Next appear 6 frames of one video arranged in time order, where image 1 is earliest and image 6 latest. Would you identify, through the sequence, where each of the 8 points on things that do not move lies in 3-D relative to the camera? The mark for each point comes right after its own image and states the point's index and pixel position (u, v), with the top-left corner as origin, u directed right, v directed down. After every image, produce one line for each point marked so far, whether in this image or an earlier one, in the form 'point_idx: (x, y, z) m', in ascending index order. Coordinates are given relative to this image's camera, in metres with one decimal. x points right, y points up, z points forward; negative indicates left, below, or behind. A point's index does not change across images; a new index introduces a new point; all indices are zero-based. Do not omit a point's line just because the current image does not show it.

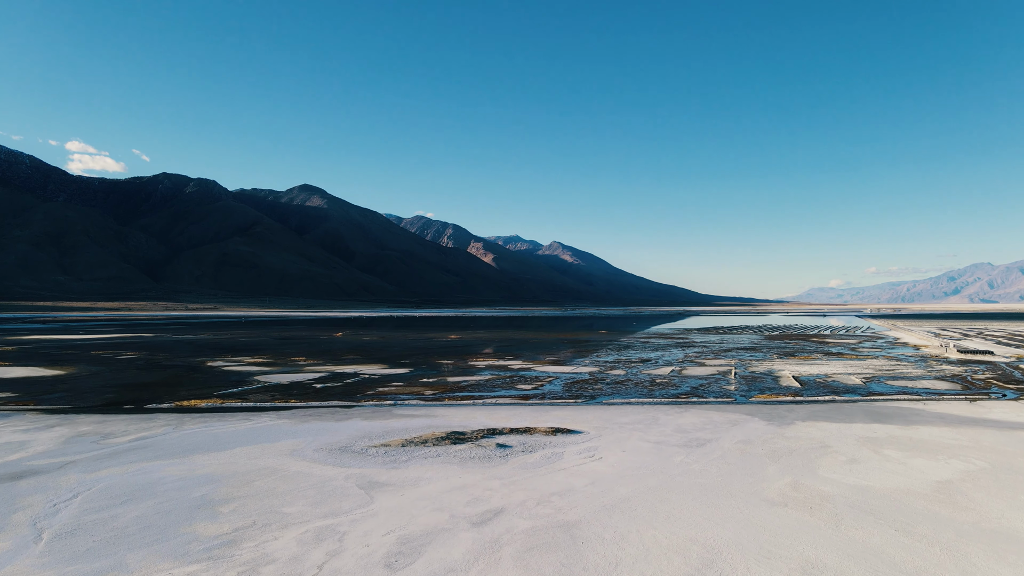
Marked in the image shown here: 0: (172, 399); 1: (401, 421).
0: (-9.3, -3.1, +15.5) m
1: (-2.3, -2.8, +11.9) m
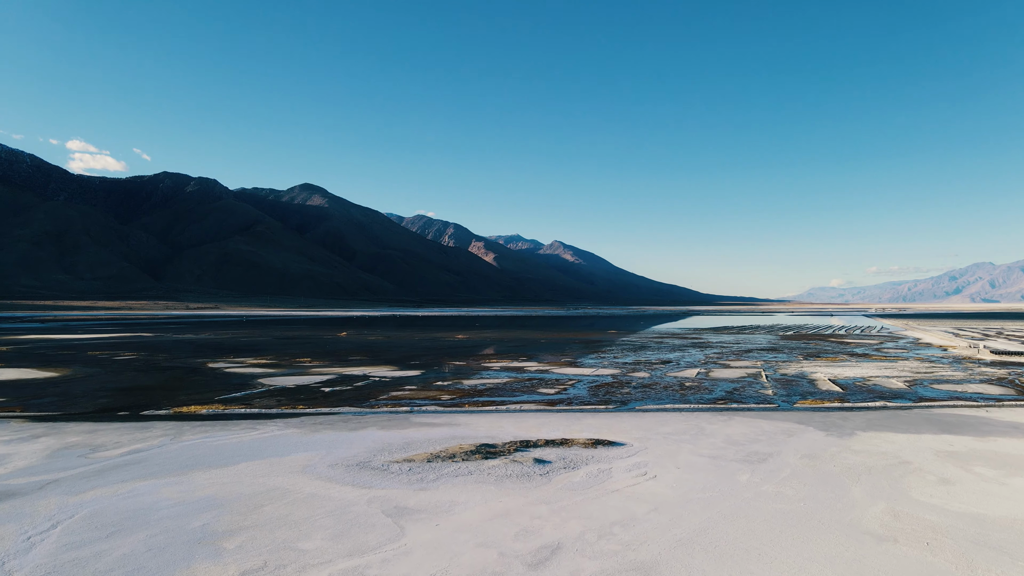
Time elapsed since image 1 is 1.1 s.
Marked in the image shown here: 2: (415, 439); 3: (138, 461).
0: (-8.7, -3.0, +14.5) m
1: (-1.7, -2.8, +10.9) m
2: (-1.7, -2.7, +10.2) m
3: (-5.9, -2.7, +8.9) m
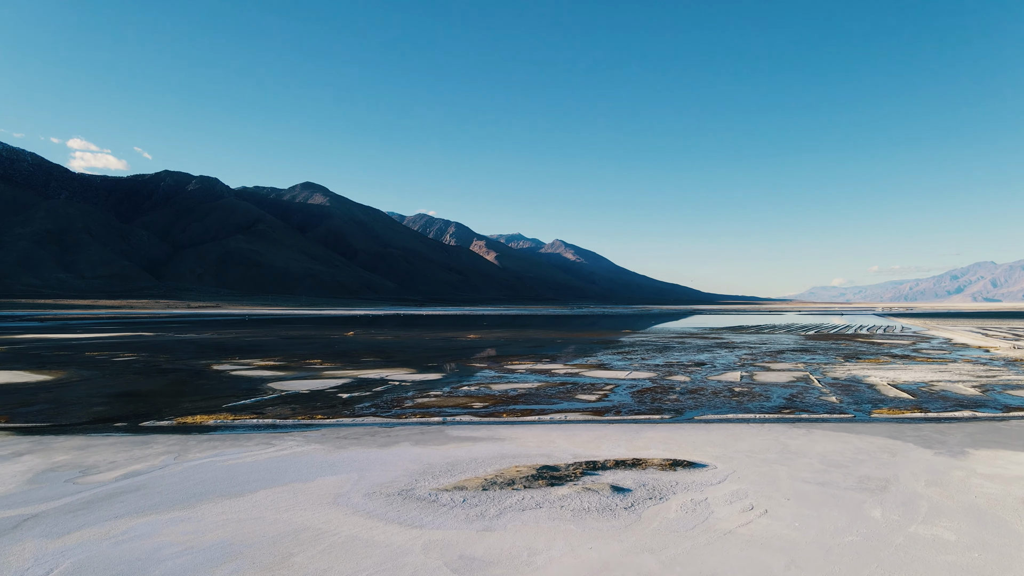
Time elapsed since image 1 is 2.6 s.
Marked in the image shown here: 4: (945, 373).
0: (-7.8, -2.9, +13.0) m
1: (-0.7, -2.7, +9.4) m
2: (-0.8, -2.7, +8.7) m
3: (-4.9, -2.6, +7.5) m
4: (+14.9, -2.9, +19.7) m
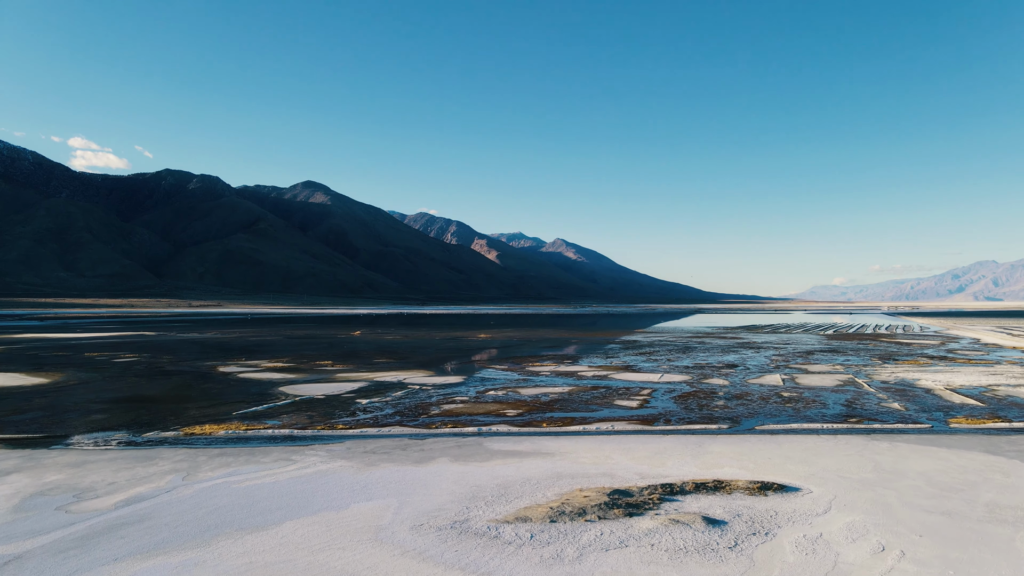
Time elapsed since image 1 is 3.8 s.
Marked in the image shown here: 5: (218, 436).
0: (-7.0, -2.8, +11.9) m
1: (0.0, -2.6, +8.3) m
2: (0.0, -2.6, +7.6) m
3: (-4.1, -2.6, +6.3) m
4: (+15.7, -2.9, +18.5) m
5: (-5.4, -2.7, +10.5) m
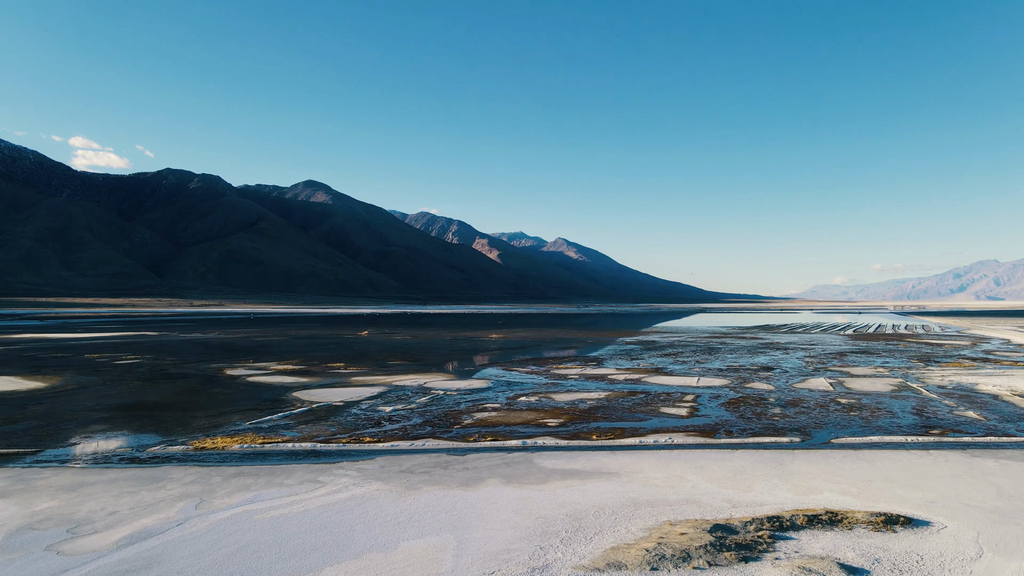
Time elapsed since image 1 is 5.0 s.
0: (-6.1, -2.8, +10.7) m
1: (+0.9, -2.6, +7.1) m
2: (+0.8, -2.5, +6.5) m
3: (-3.3, -2.5, +5.2) m
4: (+16.6, -2.8, +17.3) m
5: (-4.6, -2.7, +9.4) m
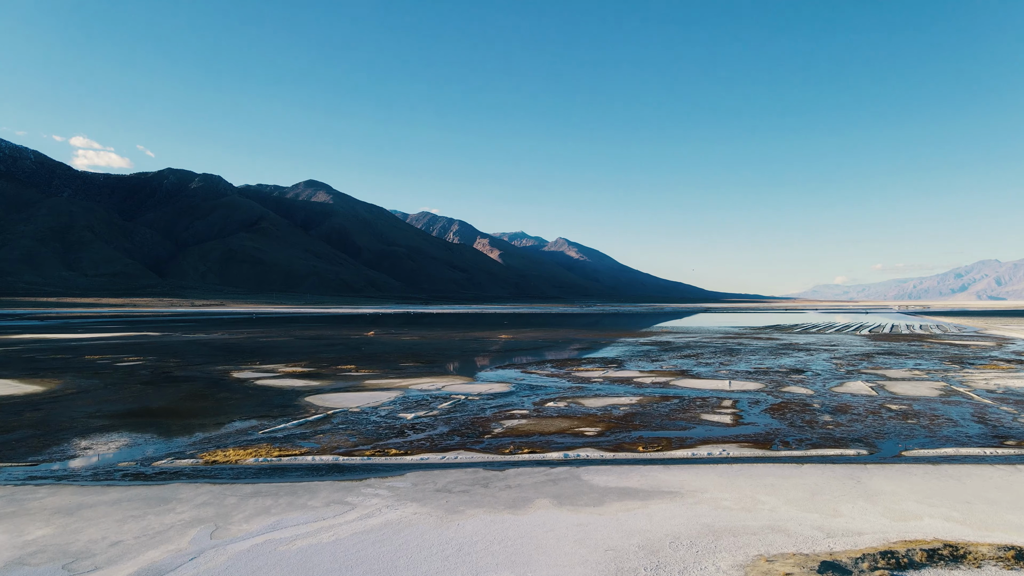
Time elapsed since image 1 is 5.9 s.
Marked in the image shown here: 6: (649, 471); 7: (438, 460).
0: (-5.5, -2.7, +9.9) m
1: (+1.5, -2.5, +6.3) m
2: (+1.5, -2.5, +5.6) m
3: (-2.7, -2.5, +4.4) m
4: (+17.2, -2.8, +16.5) m
5: (-4.0, -2.6, +8.5) m
6: (+1.9, -2.6, +8.1) m
7: (-1.1, -2.6, +8.7) m
